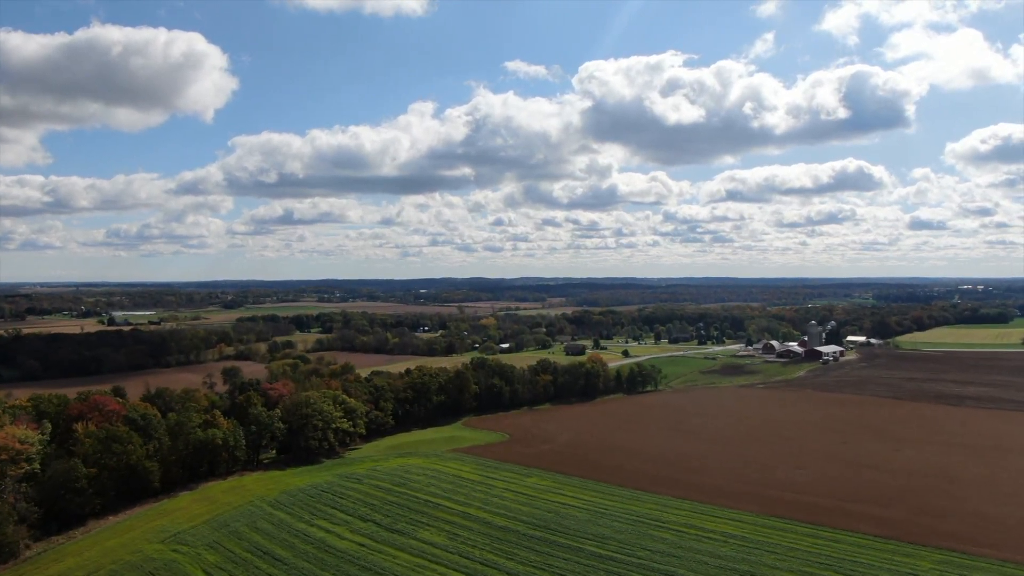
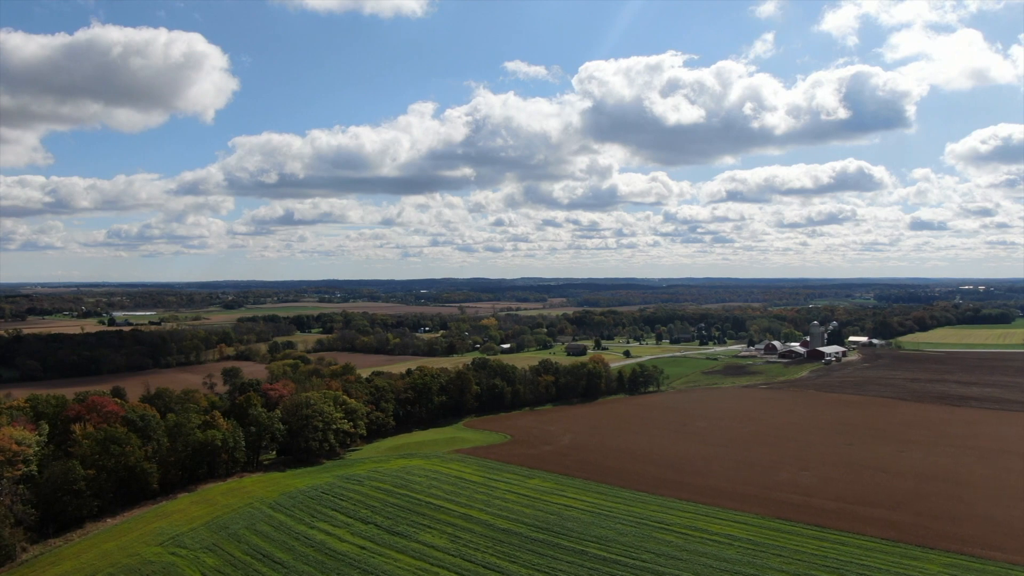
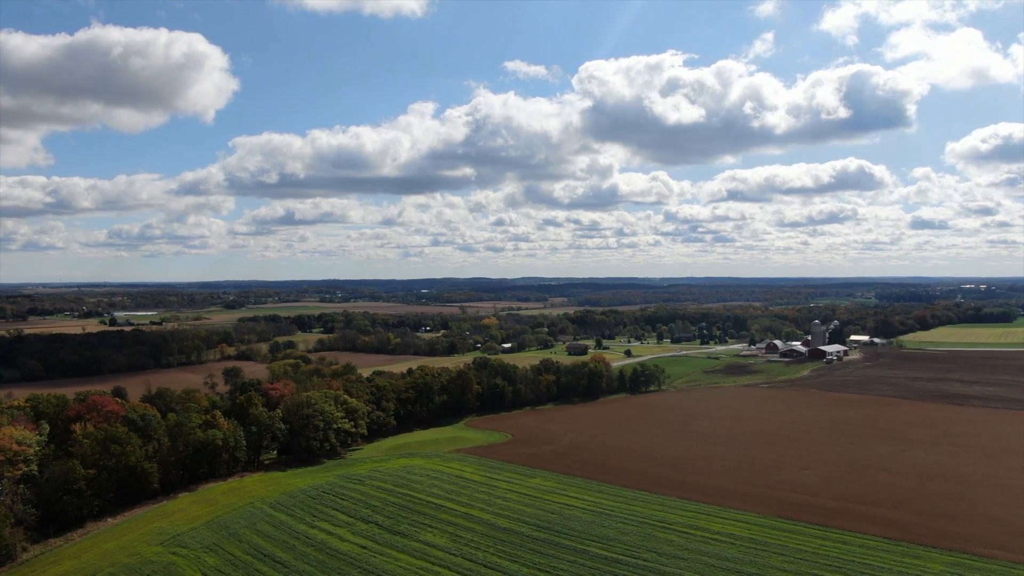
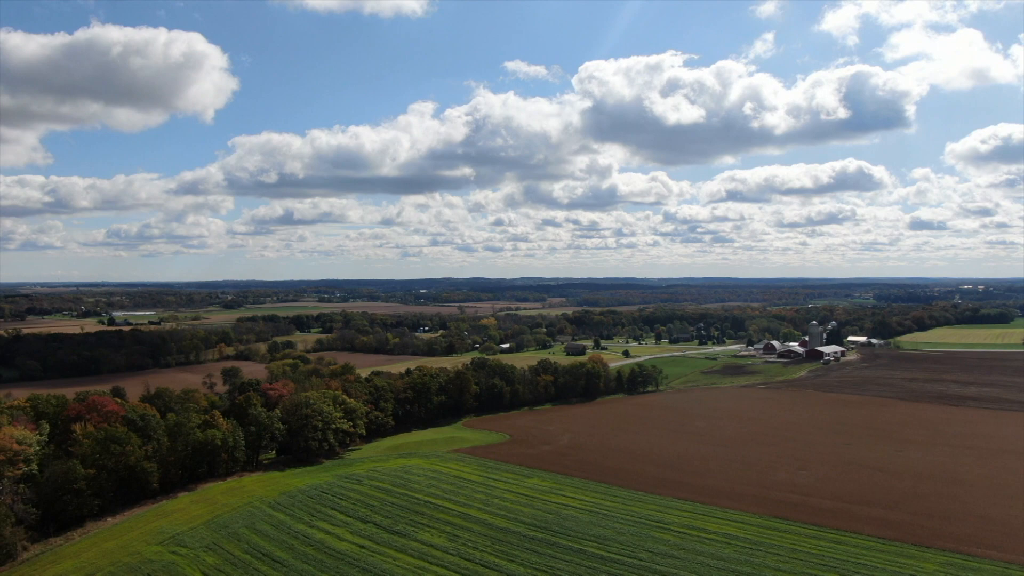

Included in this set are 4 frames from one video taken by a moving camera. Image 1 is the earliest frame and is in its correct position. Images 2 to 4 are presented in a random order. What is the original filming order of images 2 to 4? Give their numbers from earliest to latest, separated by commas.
4, 2, 3
